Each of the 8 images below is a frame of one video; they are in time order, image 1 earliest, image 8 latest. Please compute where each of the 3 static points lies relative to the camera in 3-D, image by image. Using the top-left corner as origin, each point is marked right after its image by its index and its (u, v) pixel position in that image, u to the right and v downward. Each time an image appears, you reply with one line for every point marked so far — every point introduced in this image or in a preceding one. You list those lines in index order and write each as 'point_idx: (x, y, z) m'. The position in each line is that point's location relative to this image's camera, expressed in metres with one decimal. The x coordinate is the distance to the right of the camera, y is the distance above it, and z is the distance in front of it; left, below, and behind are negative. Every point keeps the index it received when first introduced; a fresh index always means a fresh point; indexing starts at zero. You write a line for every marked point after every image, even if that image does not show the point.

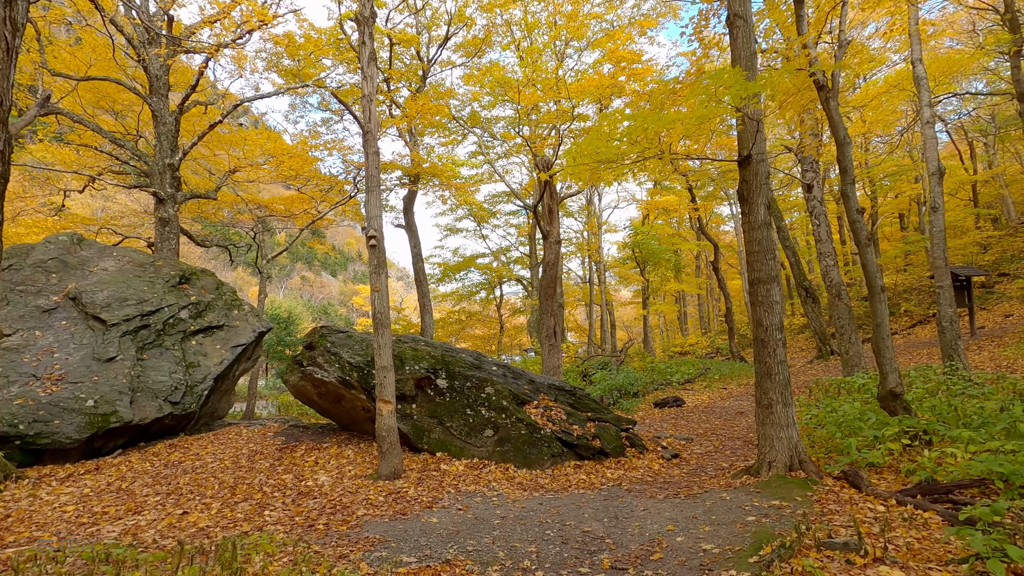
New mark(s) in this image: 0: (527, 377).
0: (+0.3, -1.5, +7.6) m
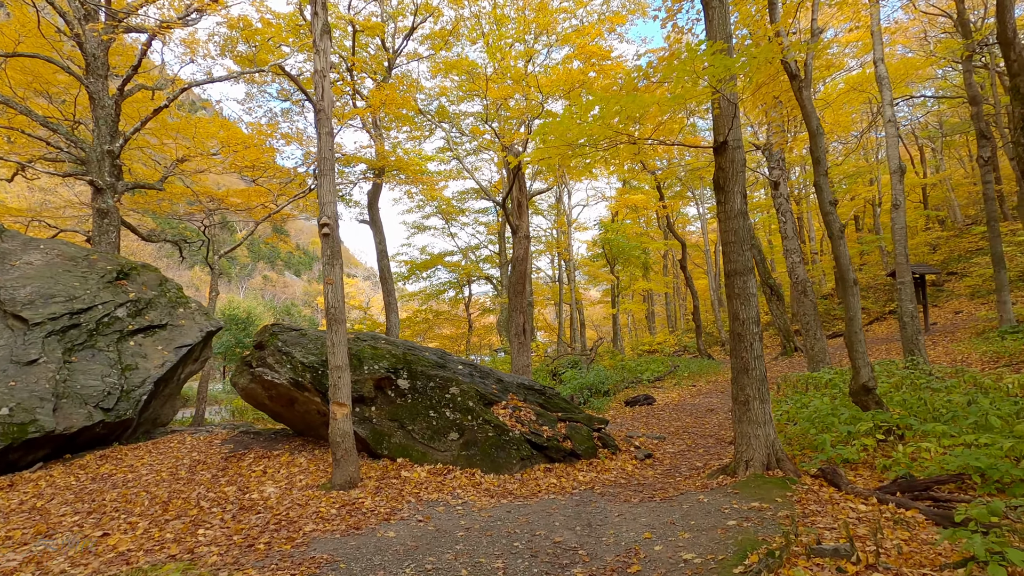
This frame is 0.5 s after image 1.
0: (-0.3, -1.4, +7.2) m
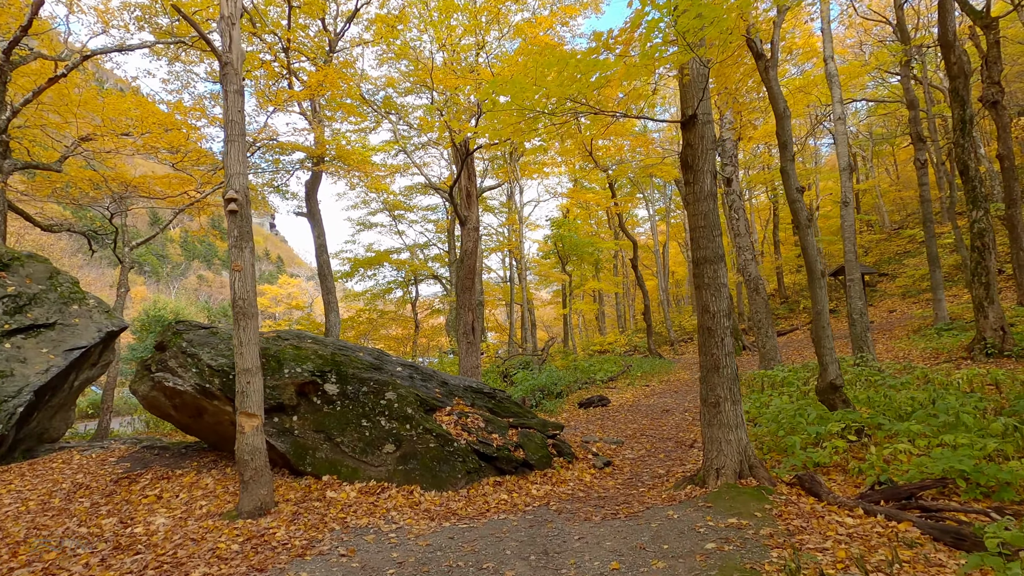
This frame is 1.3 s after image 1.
0: (-1.0, -1.3, +6.4) m
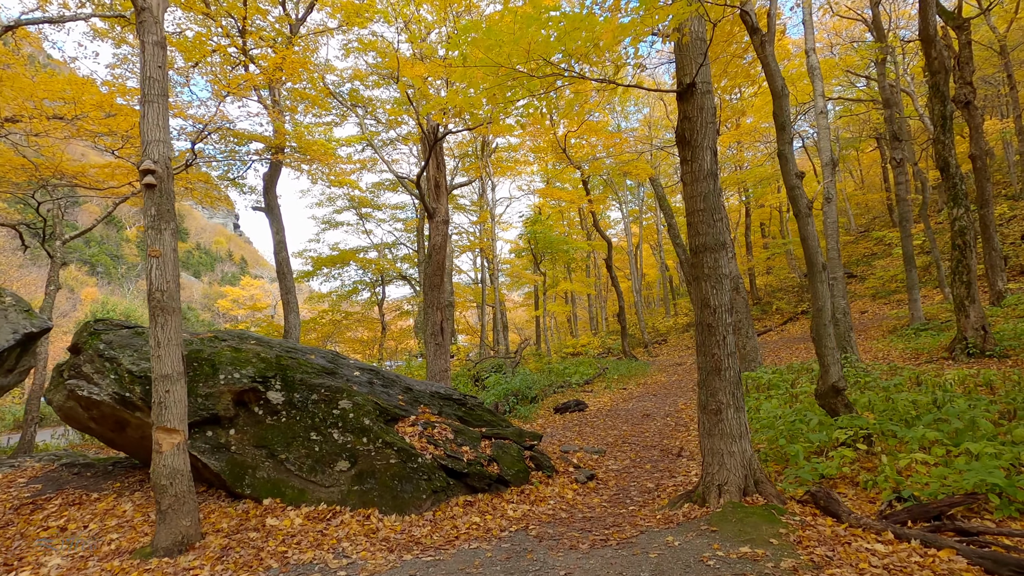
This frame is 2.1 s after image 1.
0: (-1.4, -1.2, +5.7) m
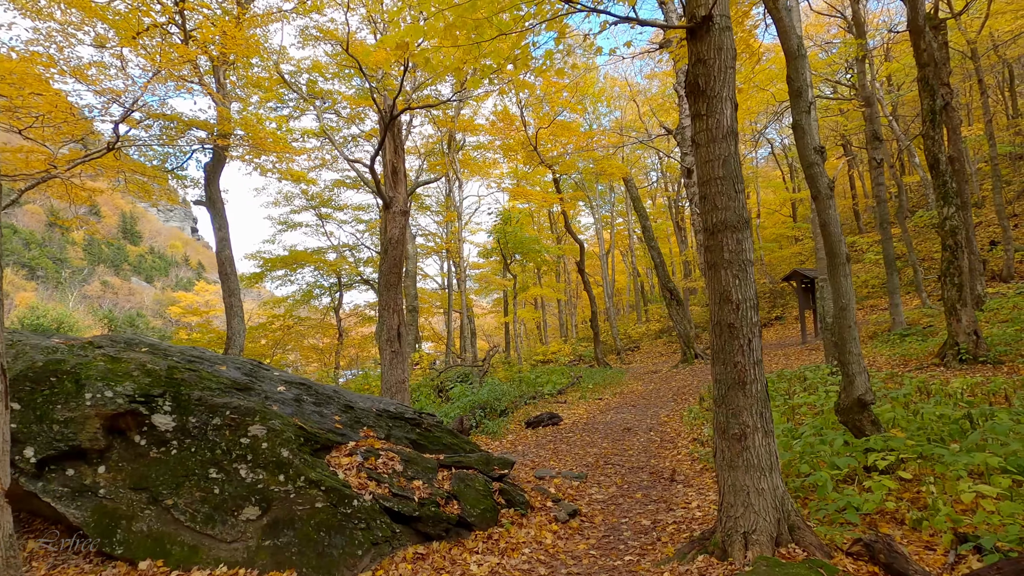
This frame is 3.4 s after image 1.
0: (-1.7, -1.1, +4.7) m
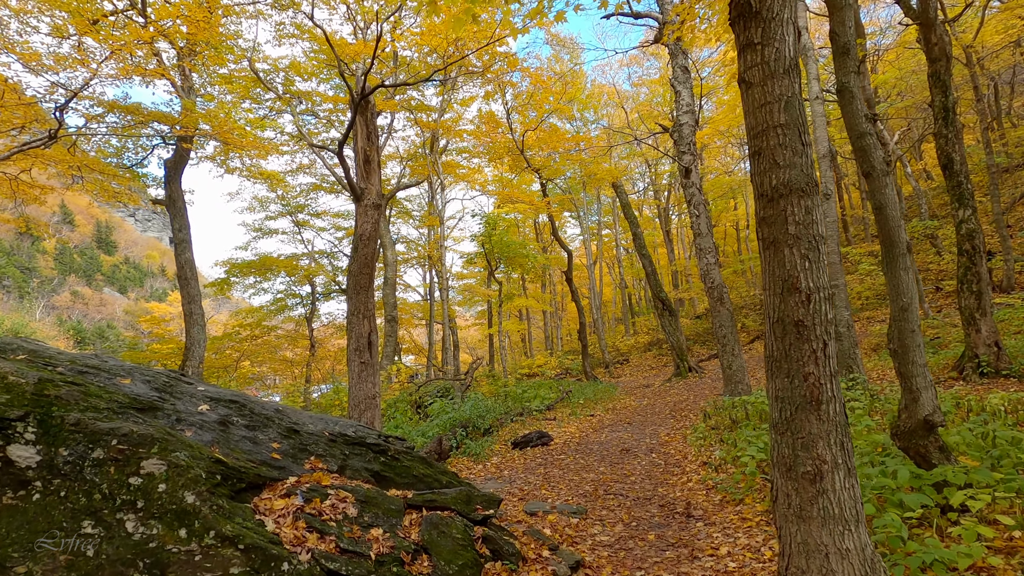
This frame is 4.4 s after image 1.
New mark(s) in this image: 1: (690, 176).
0: (-1.8, -1.1, +3.7) m
1: (+3.8, +2.3, +9.7) m
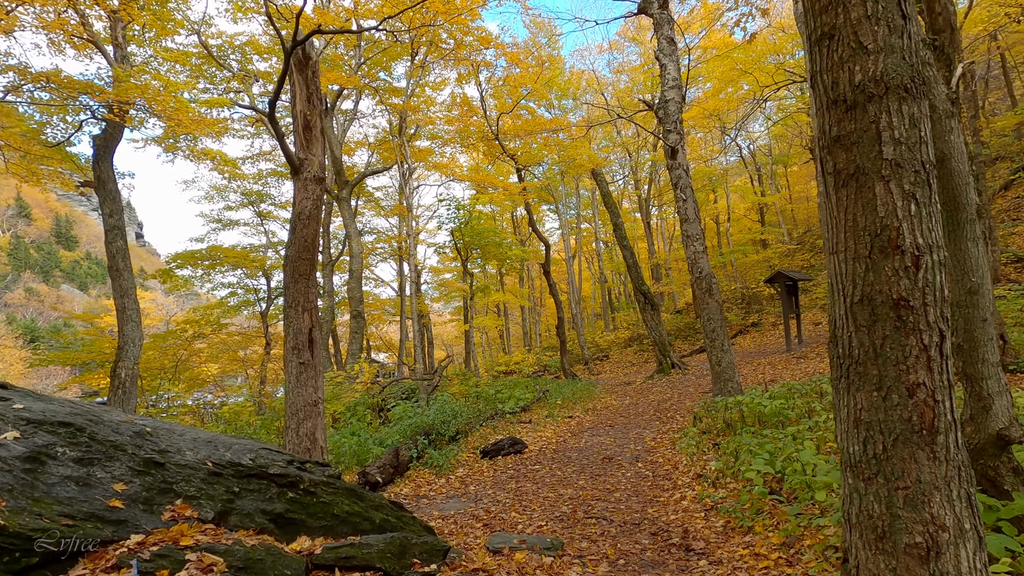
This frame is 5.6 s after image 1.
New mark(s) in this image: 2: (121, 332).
0: (-2.1, -1.0, +2.8) m
1: (+3.2, +2.5, +8.9) m
2: (-9.3, -1.0, +10.7) m
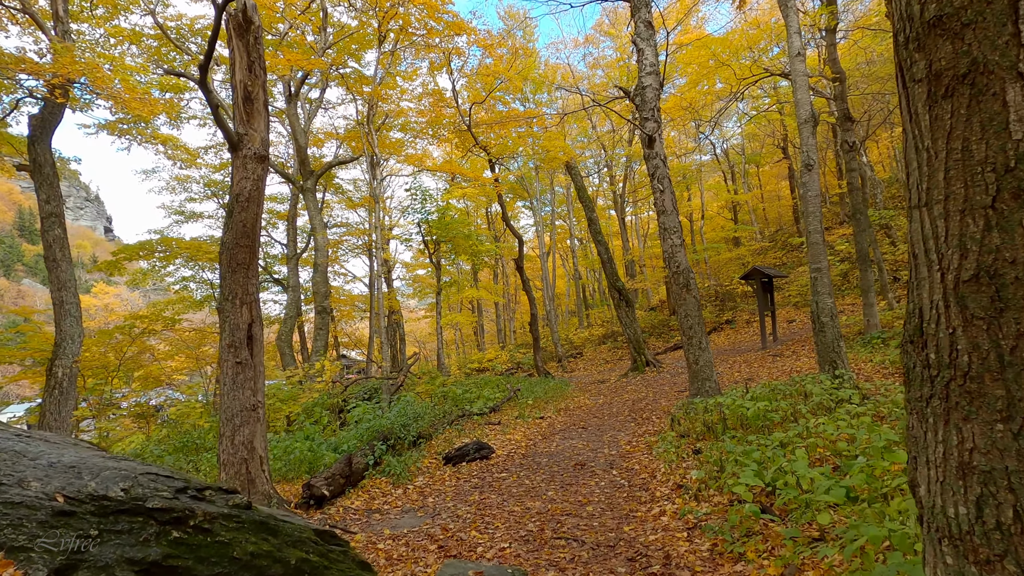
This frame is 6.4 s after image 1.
0: (-2.4, -0.9, +2.1) m
1: (+2.7, +2.6, +8.5) m
2: (-9.9, -0.8, +9.7) m
